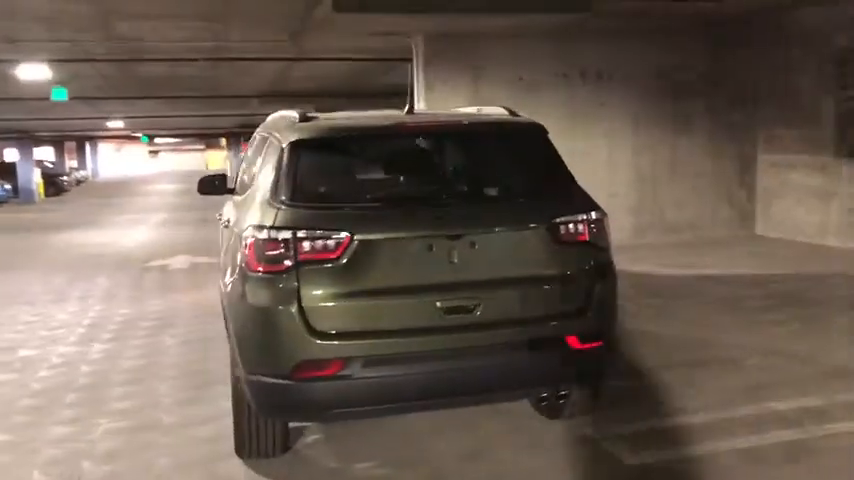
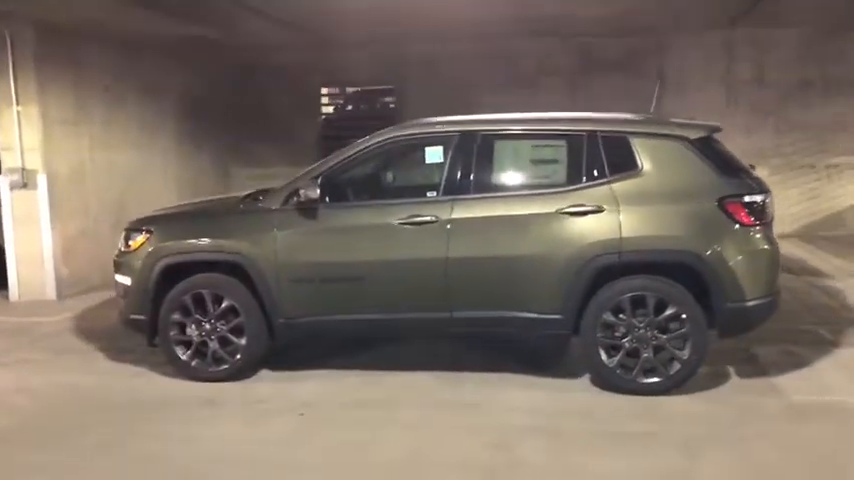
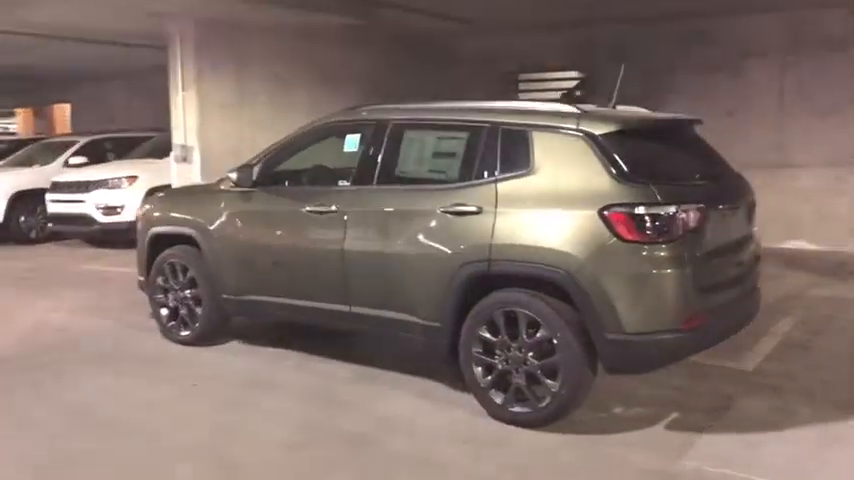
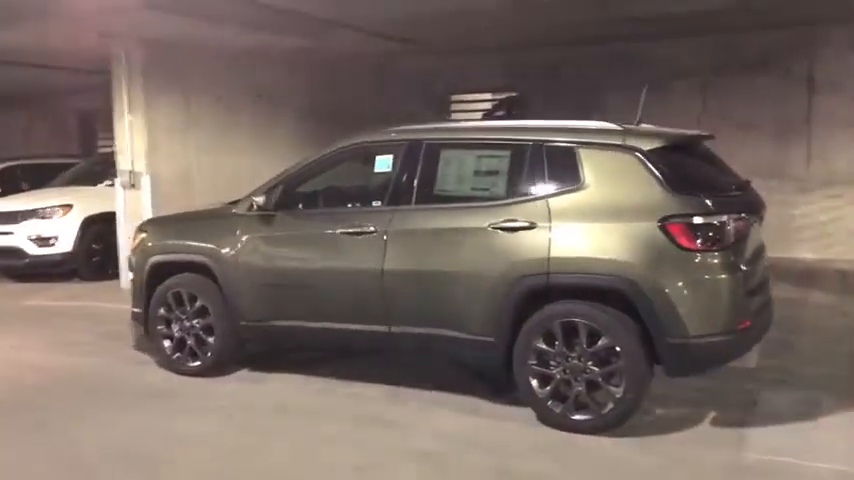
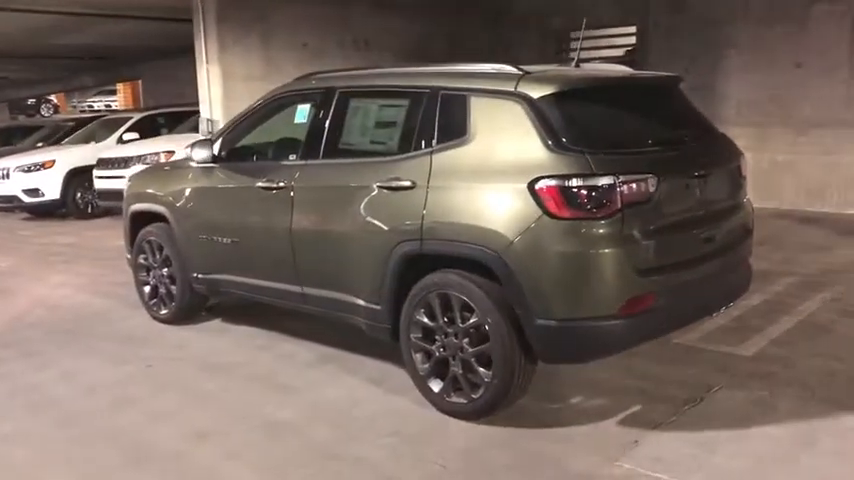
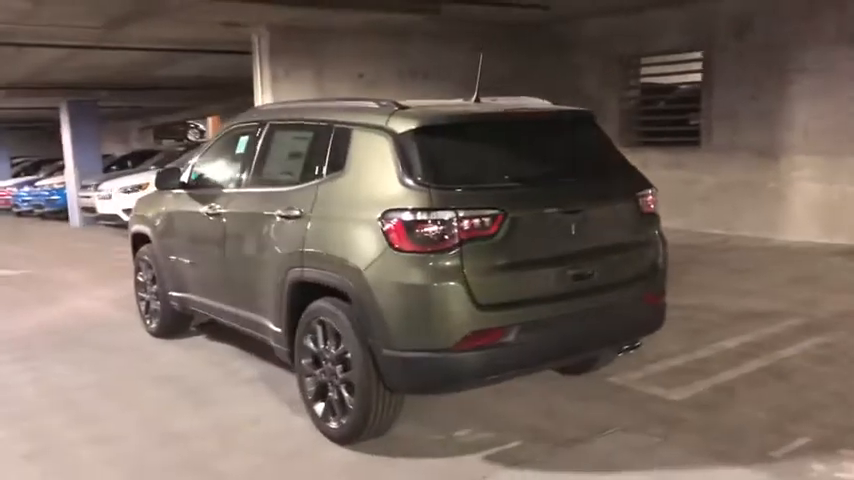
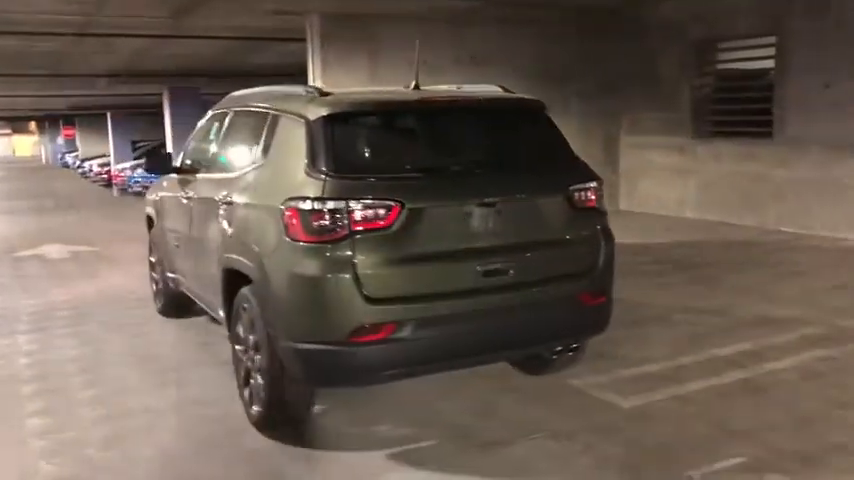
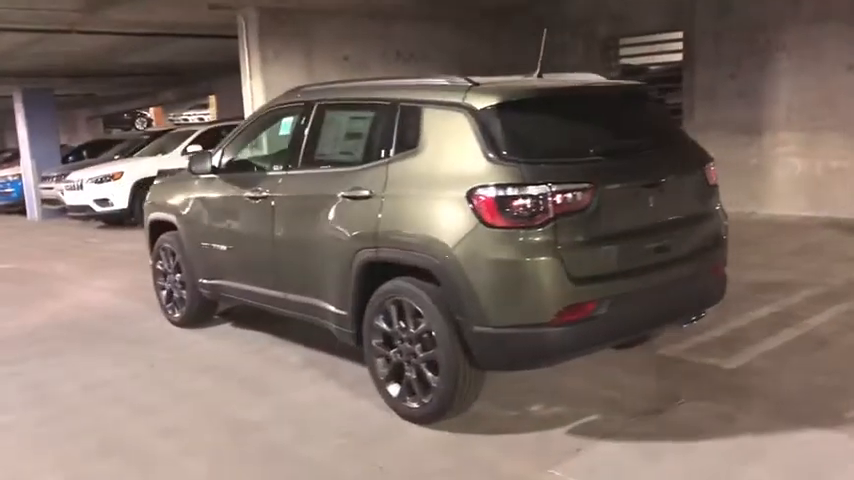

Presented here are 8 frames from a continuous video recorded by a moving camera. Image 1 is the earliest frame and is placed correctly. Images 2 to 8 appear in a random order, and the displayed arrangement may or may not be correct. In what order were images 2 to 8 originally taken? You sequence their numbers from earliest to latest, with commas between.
7, 6, 8, 5, 3, 4, 2
